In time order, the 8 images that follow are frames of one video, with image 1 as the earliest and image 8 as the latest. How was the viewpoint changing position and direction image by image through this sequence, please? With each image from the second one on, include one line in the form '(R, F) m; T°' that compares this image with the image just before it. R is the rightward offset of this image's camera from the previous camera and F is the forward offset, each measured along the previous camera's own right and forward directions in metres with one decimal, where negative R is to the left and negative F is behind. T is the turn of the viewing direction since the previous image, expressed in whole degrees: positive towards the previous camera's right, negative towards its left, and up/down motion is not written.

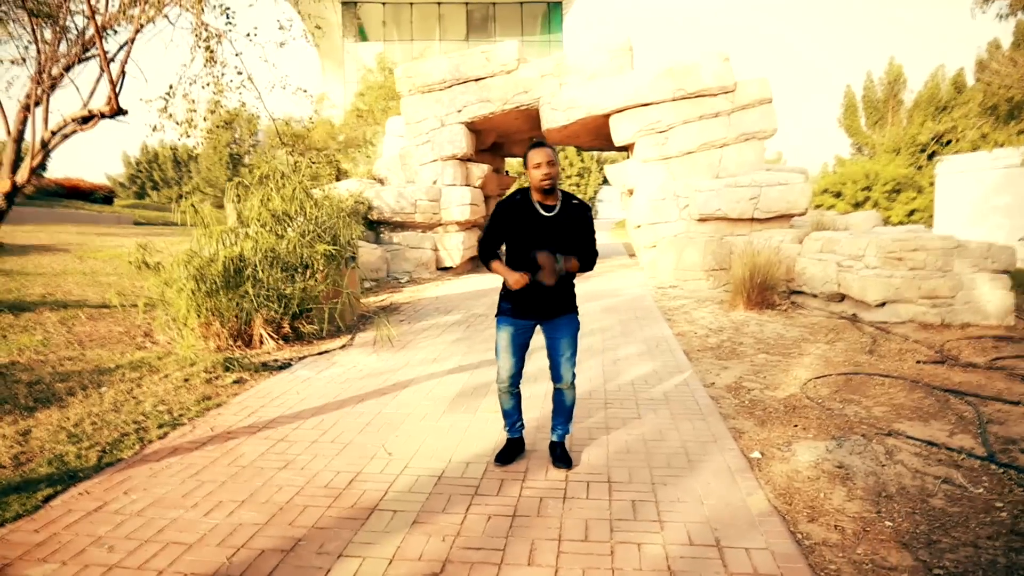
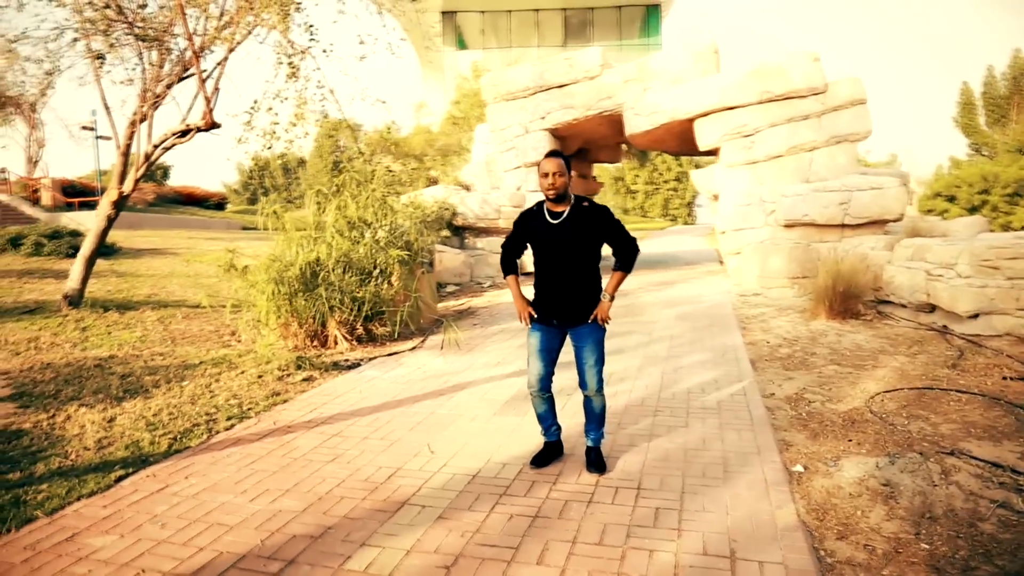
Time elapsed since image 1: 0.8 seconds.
(+0.4, -0.1) m; -8°
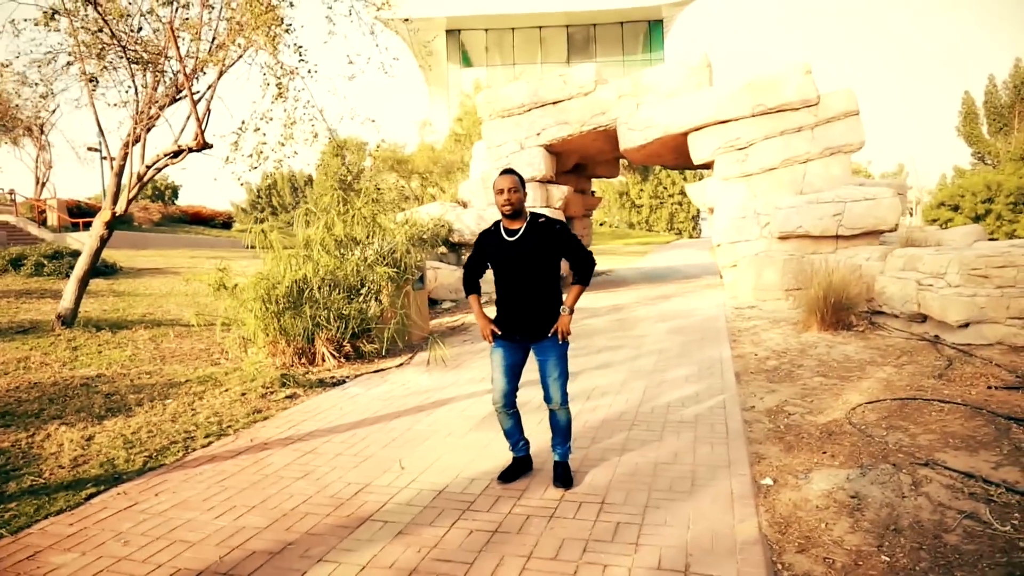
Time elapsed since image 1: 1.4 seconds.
(+0.3, 0.0) m; -1°
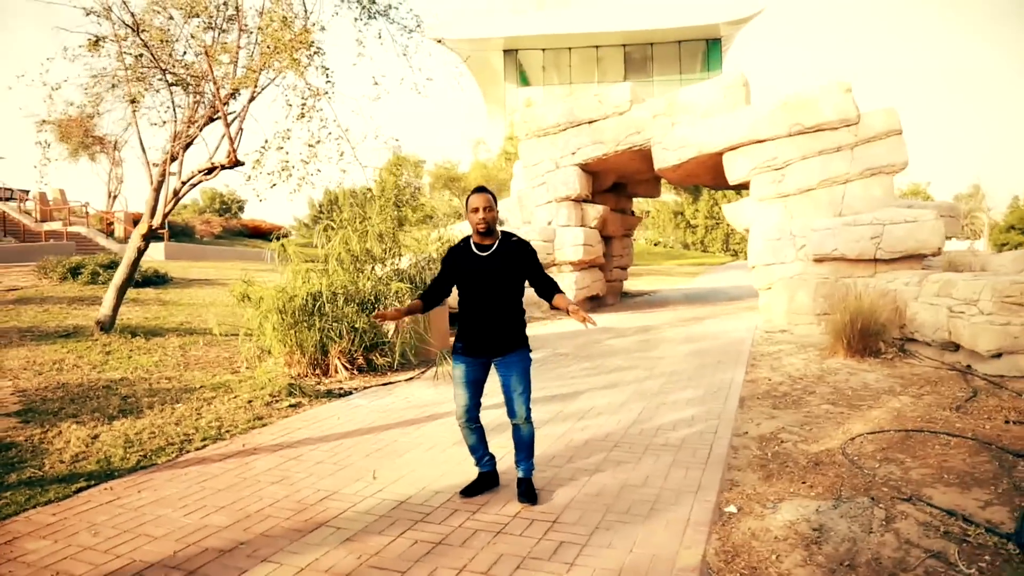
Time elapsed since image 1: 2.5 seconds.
(+0.6, 0.0) m; -5°
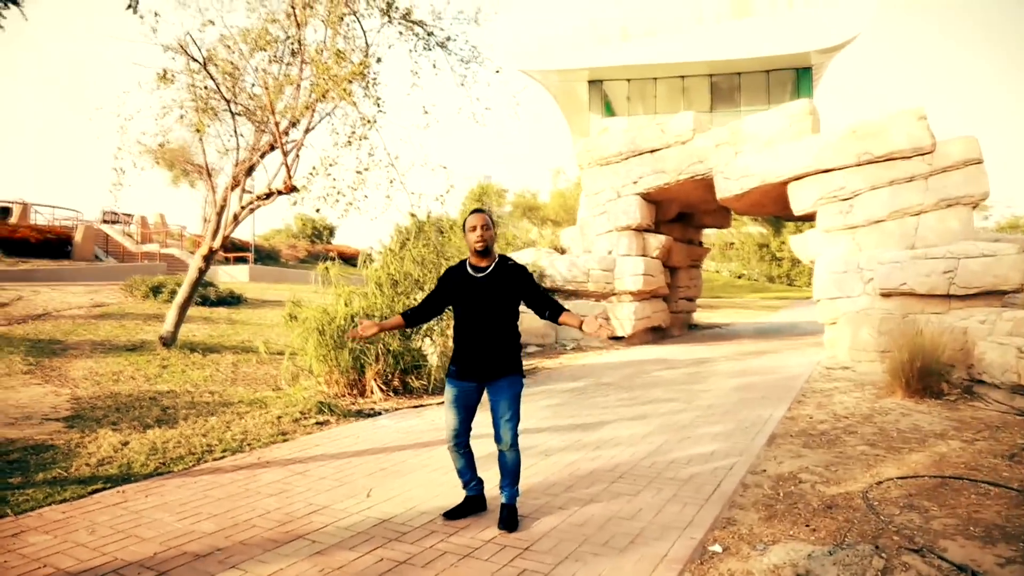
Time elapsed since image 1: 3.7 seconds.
(+0.6, 0.0) m; -7°
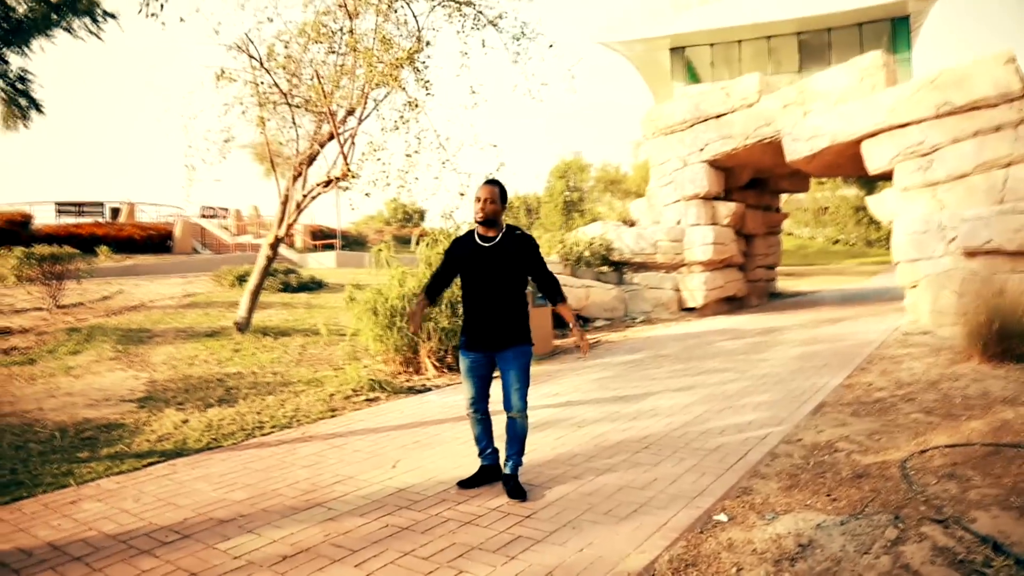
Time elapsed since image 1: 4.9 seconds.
(+0.6, 0.0) m; -8°
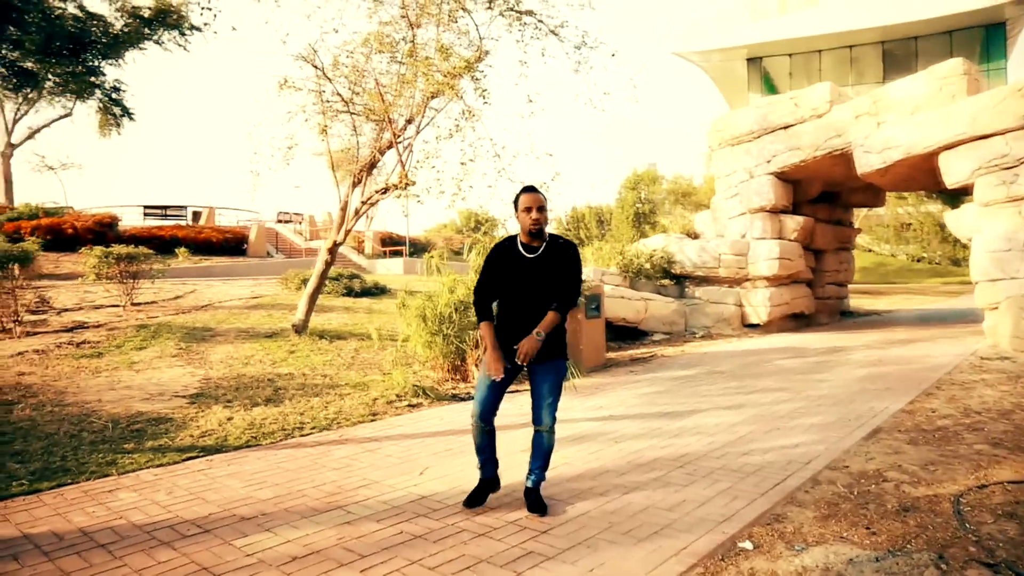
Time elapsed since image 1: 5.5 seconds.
(+0.3, +0.1) m; -6°
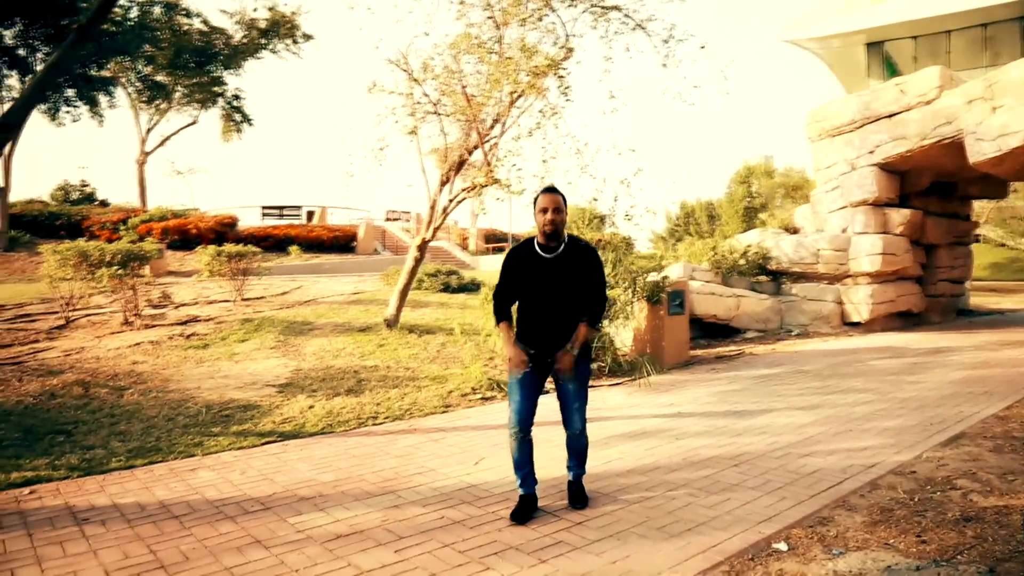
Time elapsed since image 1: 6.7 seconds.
(+0.4, -0.1) m; -9°
